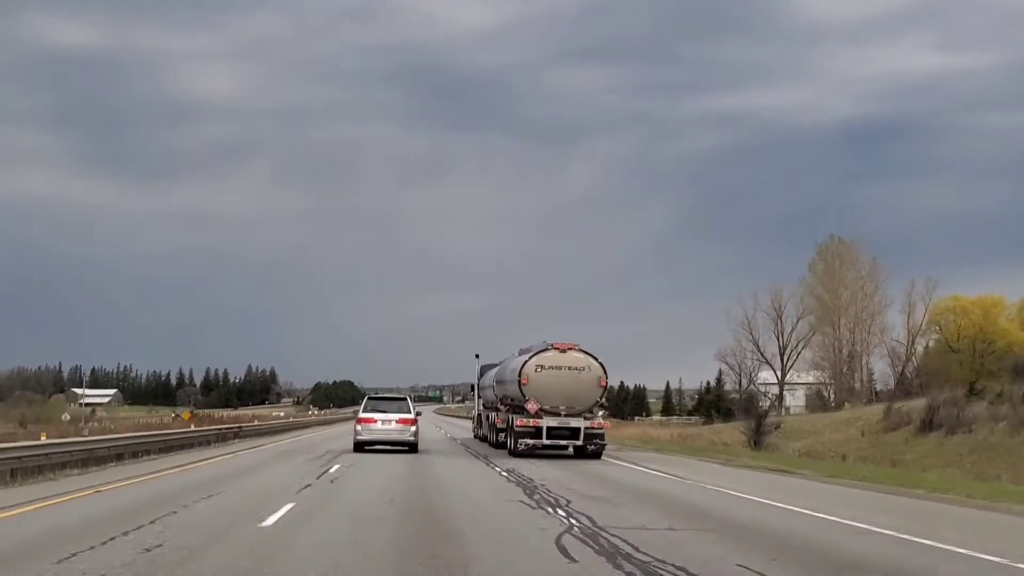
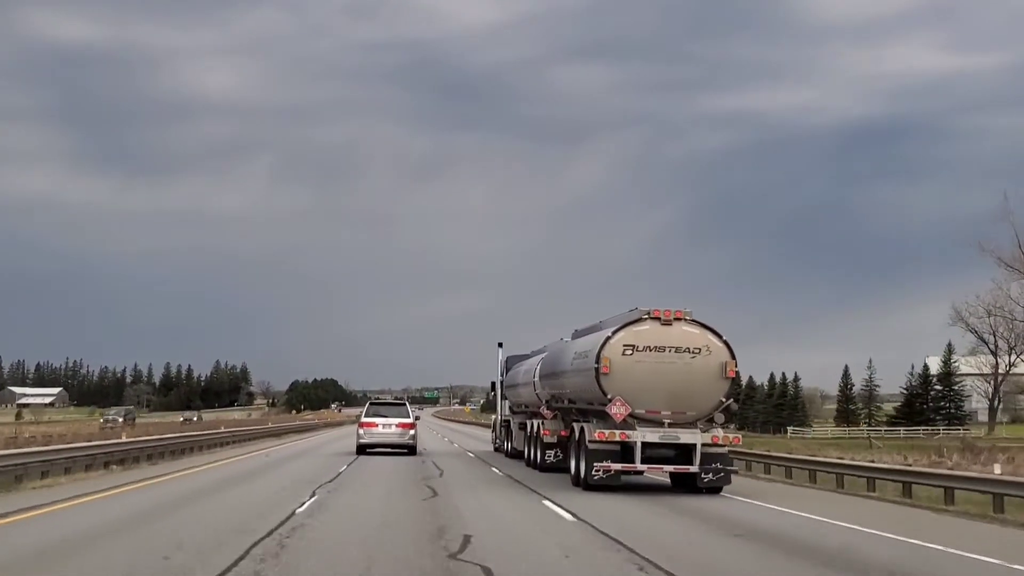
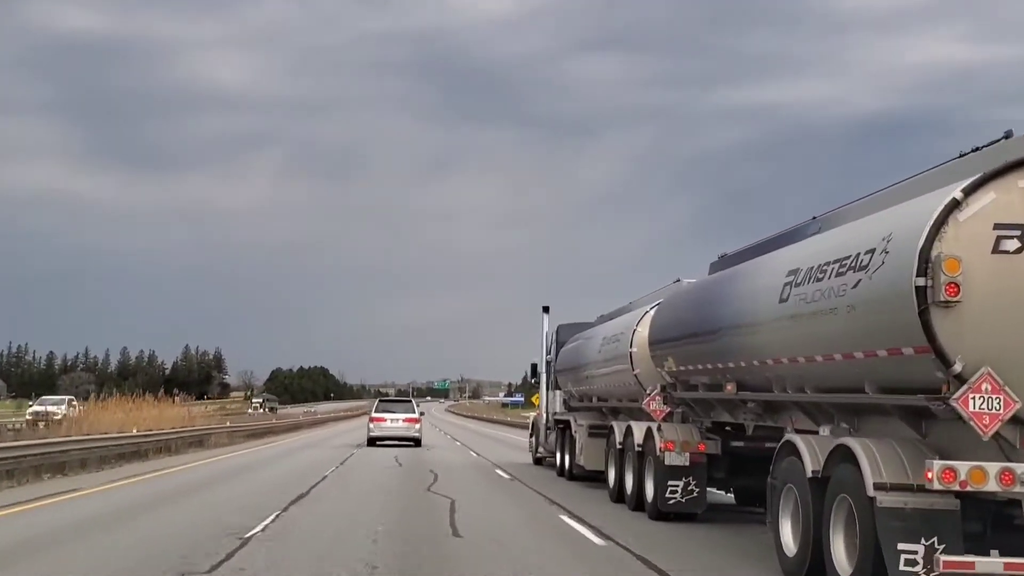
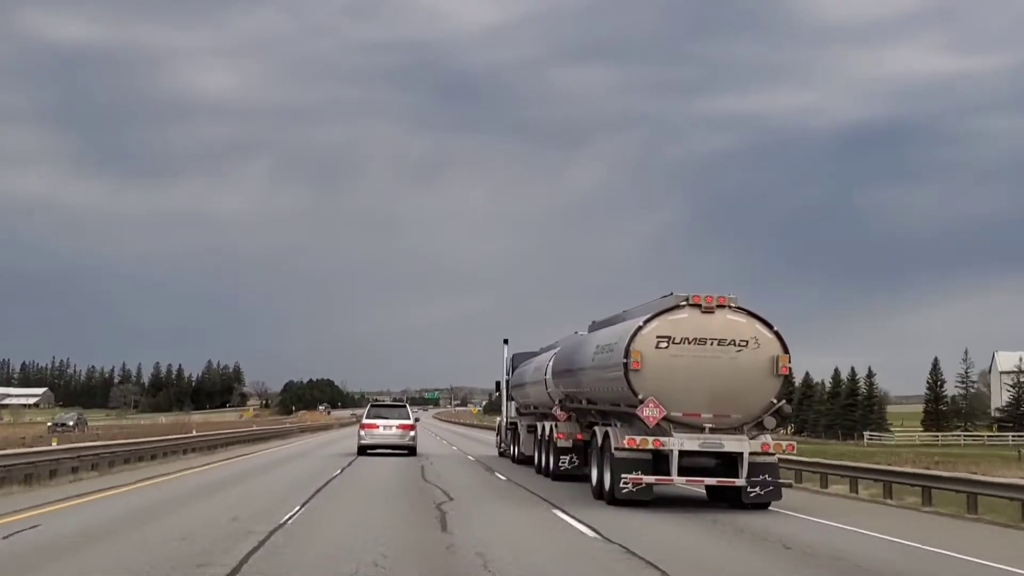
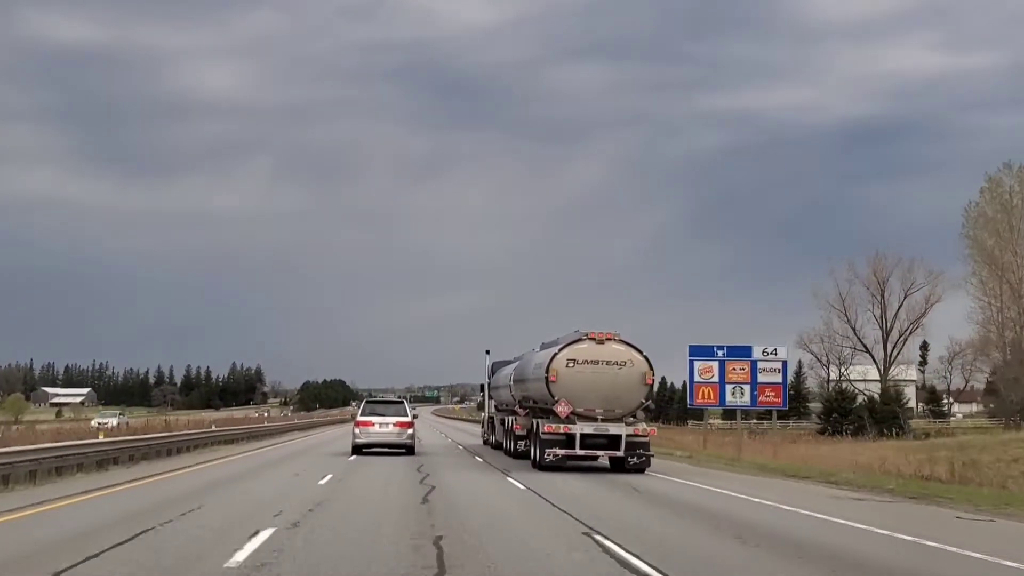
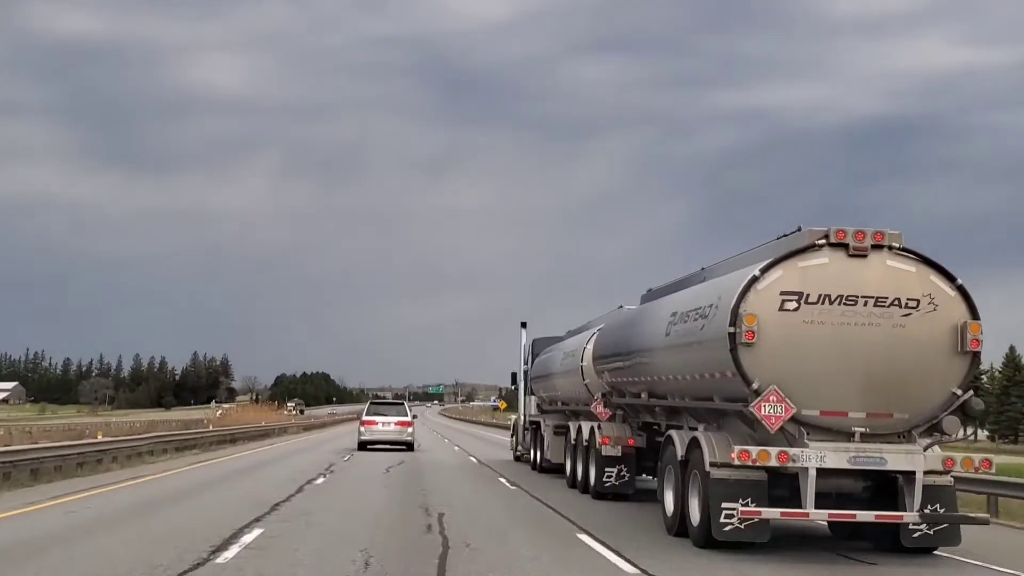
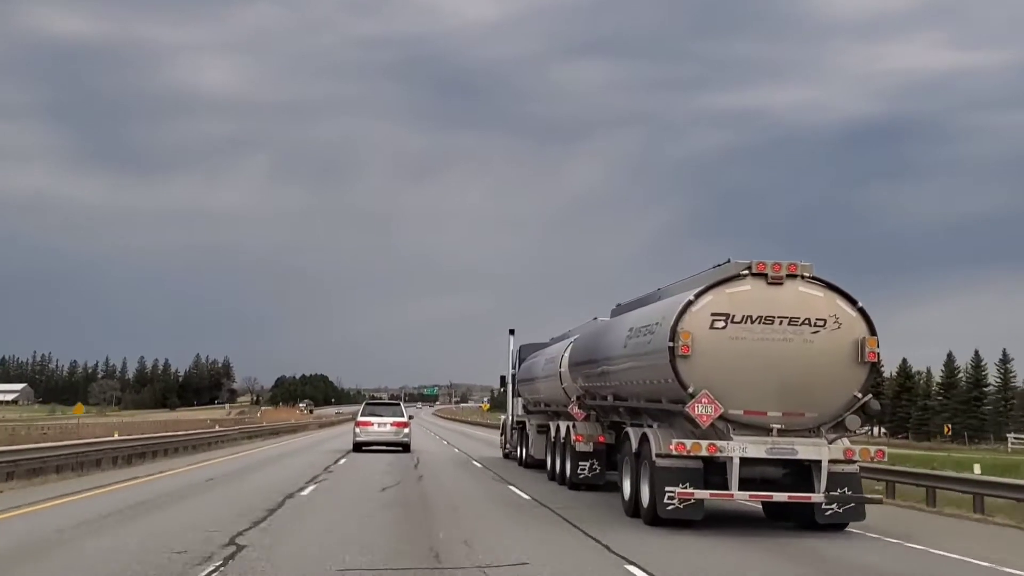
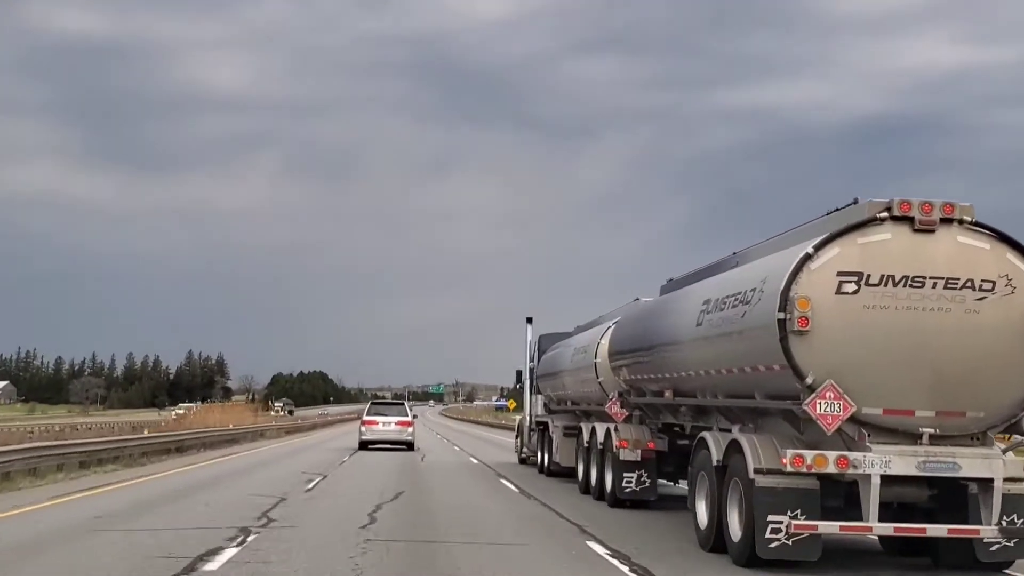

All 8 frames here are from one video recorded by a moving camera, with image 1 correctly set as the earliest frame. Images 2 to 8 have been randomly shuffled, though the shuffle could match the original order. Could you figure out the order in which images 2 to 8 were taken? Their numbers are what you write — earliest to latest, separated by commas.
5, 2, 4, 7, 6, 8, 3
